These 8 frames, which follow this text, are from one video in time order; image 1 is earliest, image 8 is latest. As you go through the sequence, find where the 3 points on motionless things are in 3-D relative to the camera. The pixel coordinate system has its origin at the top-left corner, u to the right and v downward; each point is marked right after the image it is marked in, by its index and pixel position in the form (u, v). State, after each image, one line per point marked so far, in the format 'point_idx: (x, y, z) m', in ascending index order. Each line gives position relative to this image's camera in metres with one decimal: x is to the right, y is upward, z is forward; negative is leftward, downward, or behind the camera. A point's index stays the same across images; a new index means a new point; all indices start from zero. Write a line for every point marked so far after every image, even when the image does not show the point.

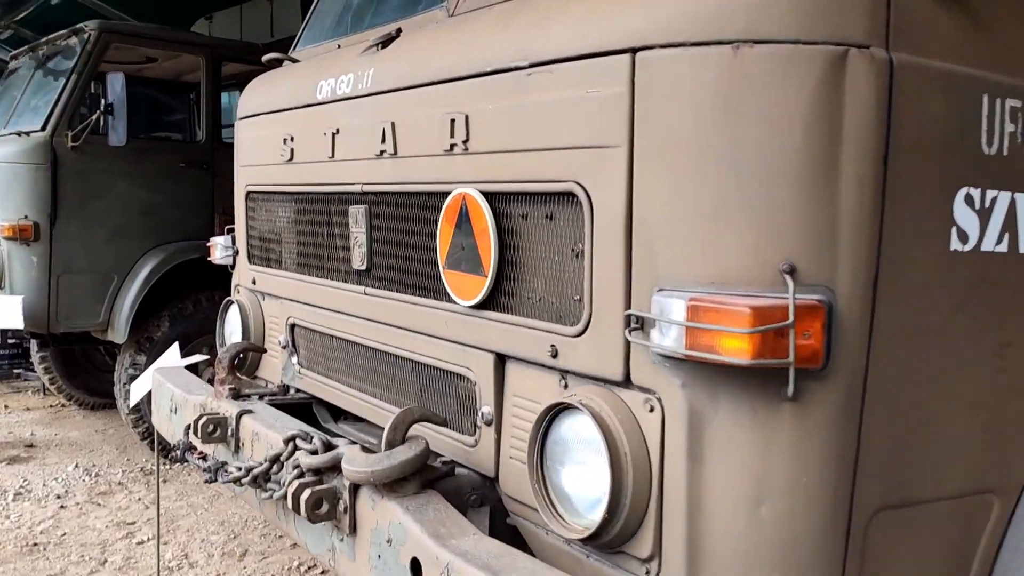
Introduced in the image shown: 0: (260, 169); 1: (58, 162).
0: (-0.7, +0.3, +2.4) m
1: (-2.8, +0.8, +5.3) m
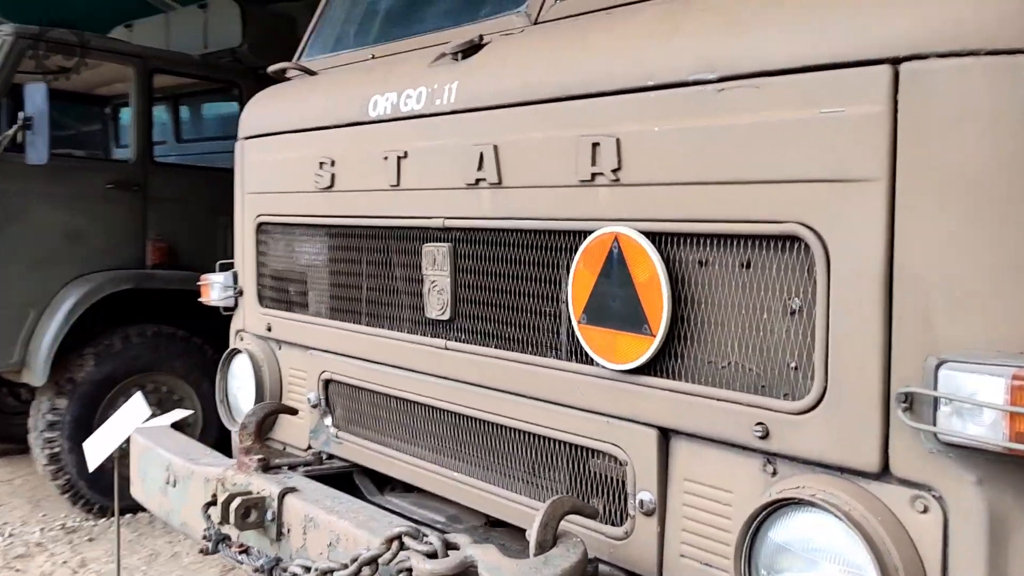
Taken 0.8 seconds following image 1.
0: (-0.5, +0.2, +2.0) m
1: (-3.0, +0.6, +4.7) m
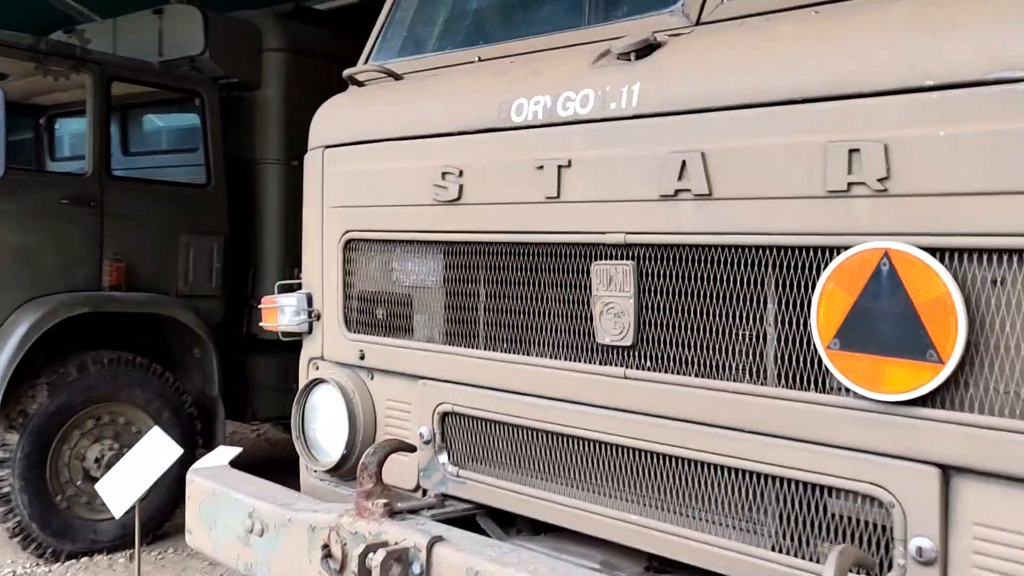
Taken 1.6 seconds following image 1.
0: (-0.3, +0.2, +1.8) m
1: (-3.0, +0.5, +4.3) m
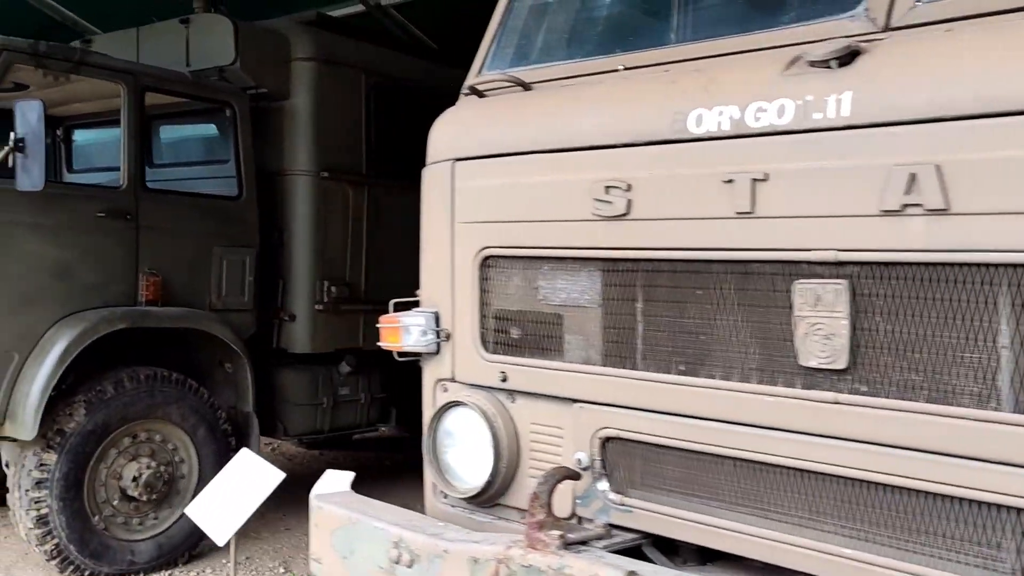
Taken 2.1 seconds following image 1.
0: (0.0, +0.1, +1.8) m
1: (-2.7, +0.4, +4.2) m
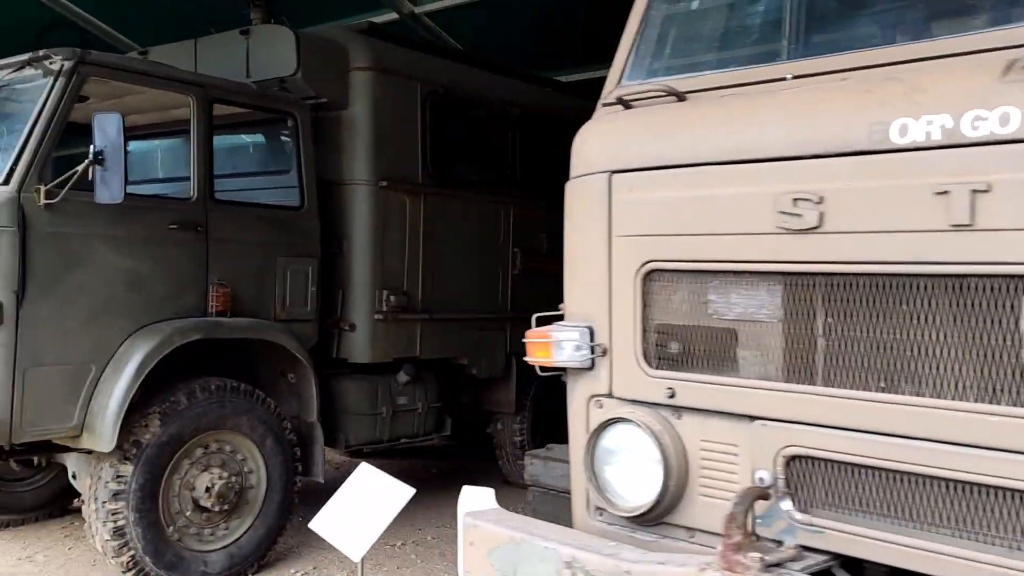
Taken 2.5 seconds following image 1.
0: (+0.4, +0.1, +1.7) m
1: (-2.3, +0.3, +4.2) m
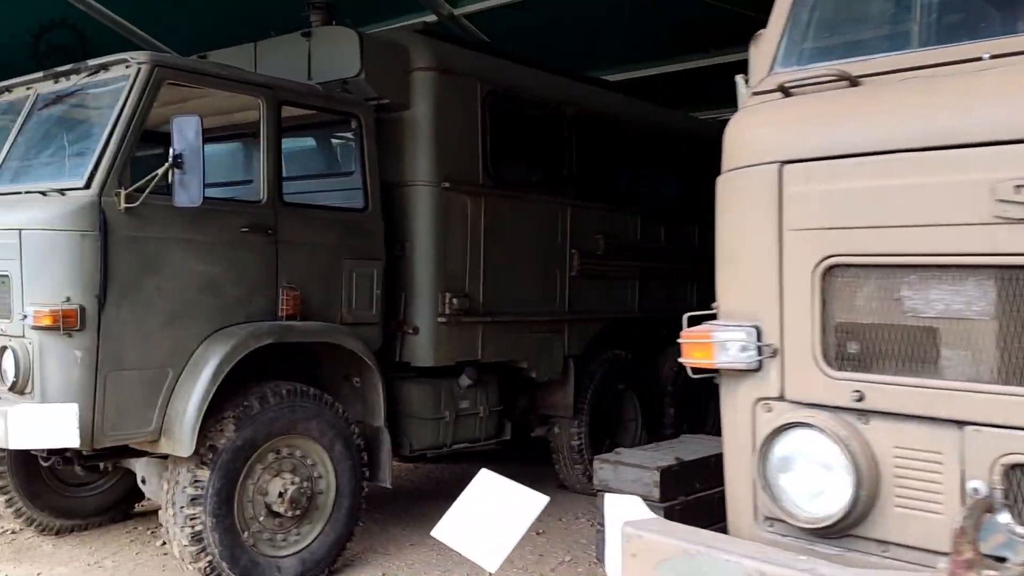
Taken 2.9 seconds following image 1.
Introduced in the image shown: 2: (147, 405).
0: (+0.7, +0.1, +1.6) m
1: (-1.9, +0.3, +4.1) m
2: (-1.8, -0.6, +4.3) m
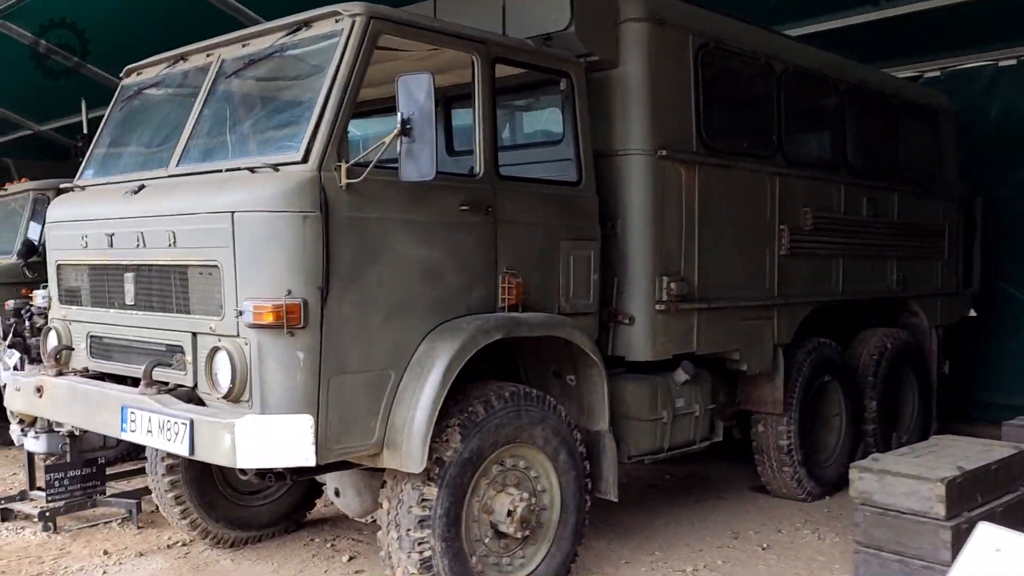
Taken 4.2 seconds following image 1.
0: (+1.7, +0.1, +0.8) m
1: (-0.7, +0.3, +3.5) m
2: (-0.6, -0.5, +3.7) m
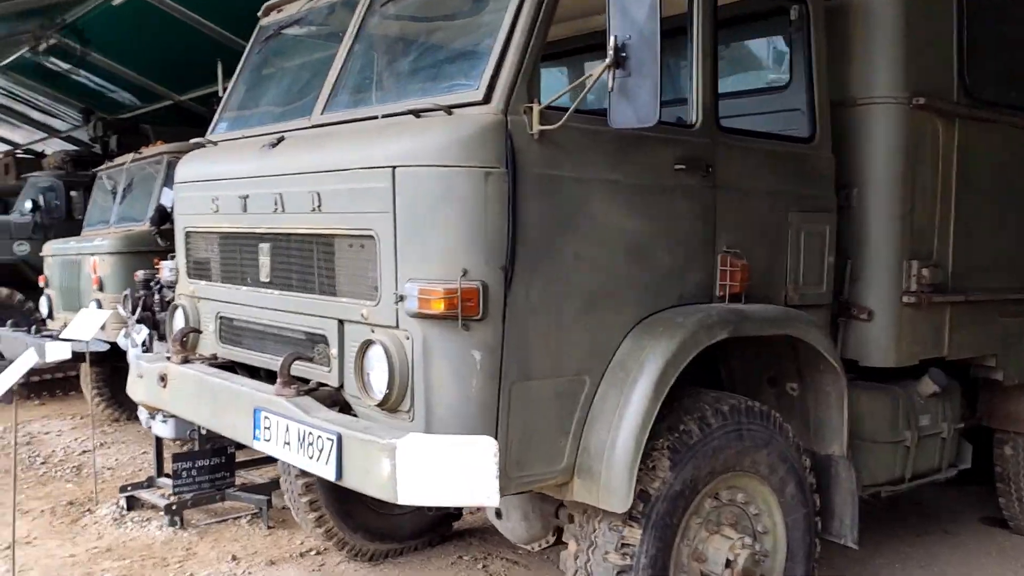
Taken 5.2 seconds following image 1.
0: (+2.1, +0.1, -0.3) m
1: (0.0, +0.4, +2.7) m
2: (+0.2, -0.5, +2.9) m
